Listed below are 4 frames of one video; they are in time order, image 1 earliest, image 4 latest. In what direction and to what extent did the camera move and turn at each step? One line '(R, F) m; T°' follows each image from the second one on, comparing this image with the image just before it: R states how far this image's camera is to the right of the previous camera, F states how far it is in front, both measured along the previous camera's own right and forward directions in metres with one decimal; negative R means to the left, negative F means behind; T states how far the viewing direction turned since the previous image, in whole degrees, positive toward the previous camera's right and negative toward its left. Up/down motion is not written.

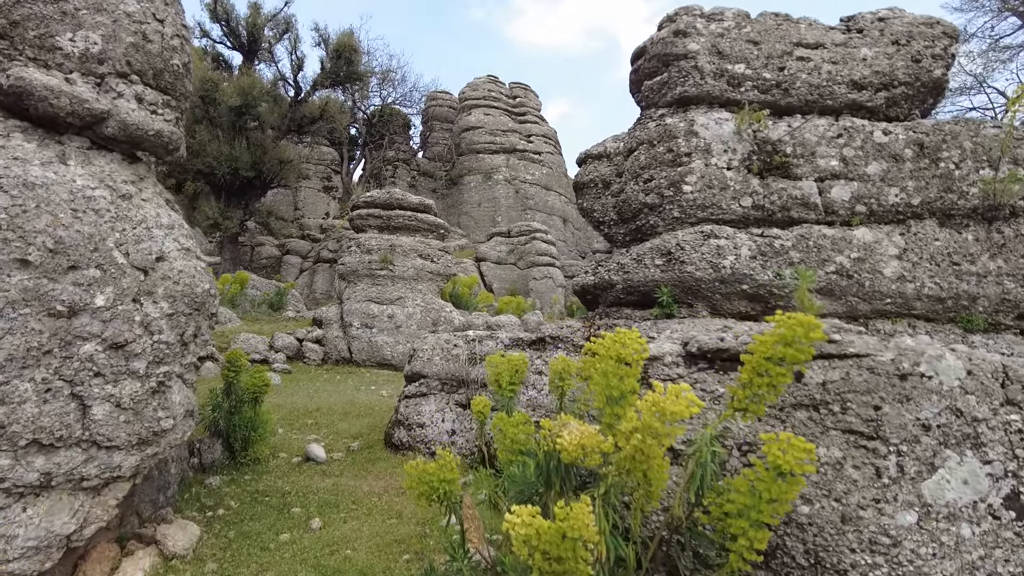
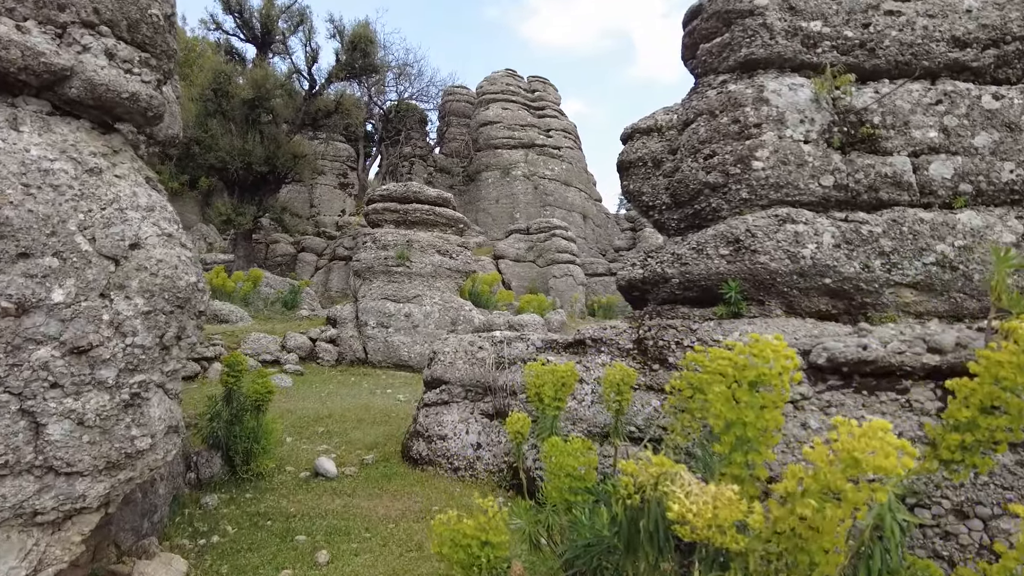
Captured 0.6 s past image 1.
(-0.1, +0.6) m; -1°
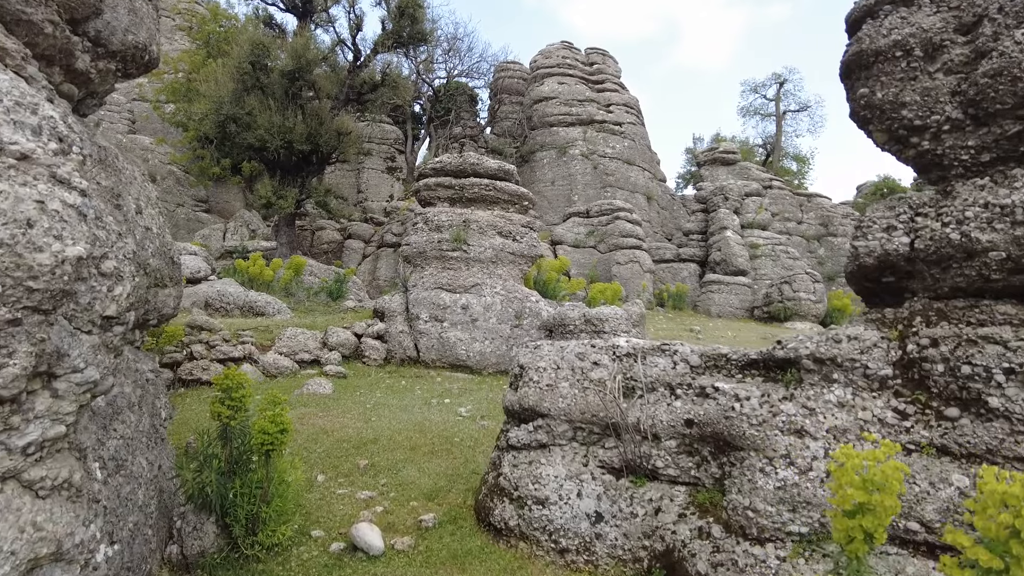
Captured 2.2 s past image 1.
(-0.4, +1.6) m; -4°
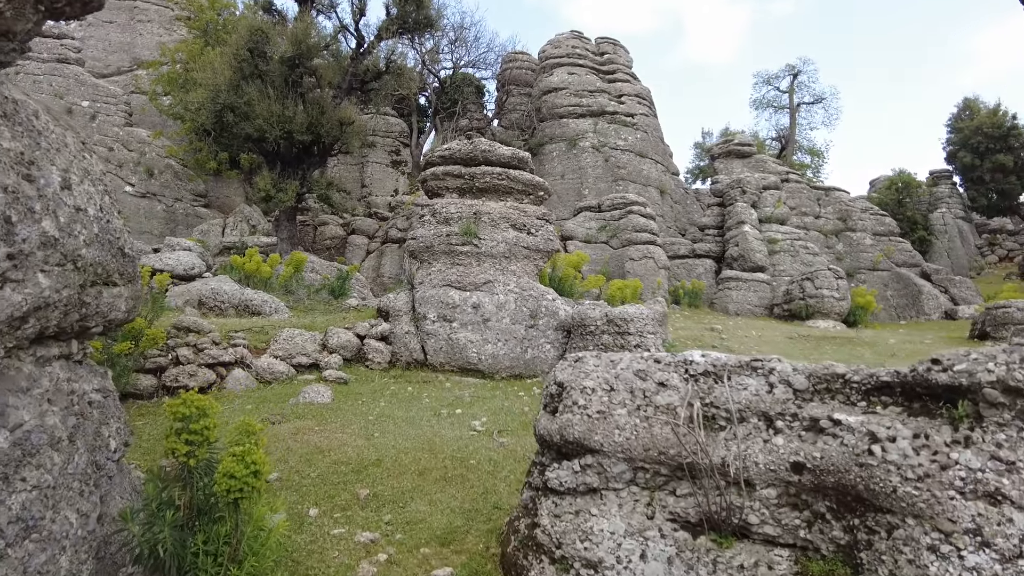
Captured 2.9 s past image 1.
(-0.1, +0.7) m; 0°
